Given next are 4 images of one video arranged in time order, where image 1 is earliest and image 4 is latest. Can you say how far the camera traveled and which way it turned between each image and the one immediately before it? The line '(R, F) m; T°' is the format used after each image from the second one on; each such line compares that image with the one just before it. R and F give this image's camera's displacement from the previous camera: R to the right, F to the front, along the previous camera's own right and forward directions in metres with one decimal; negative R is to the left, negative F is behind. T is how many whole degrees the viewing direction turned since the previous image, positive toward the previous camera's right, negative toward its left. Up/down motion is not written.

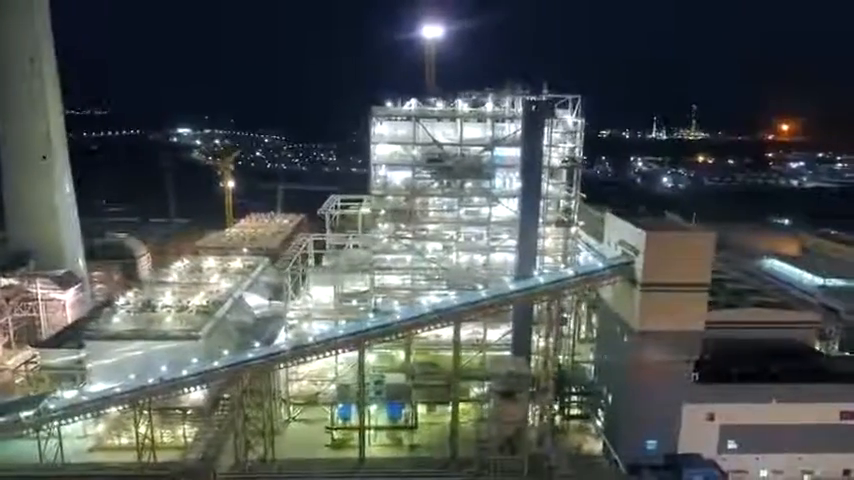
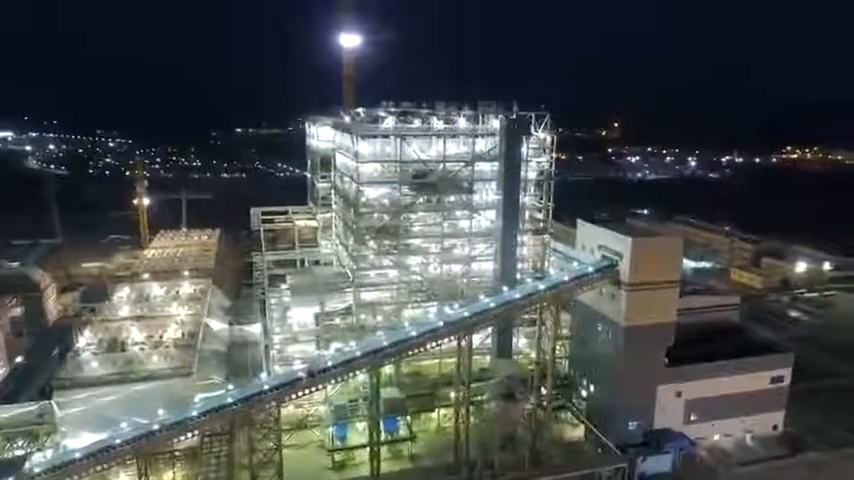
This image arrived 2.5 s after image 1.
(-4.6, 0.0) m; +14°
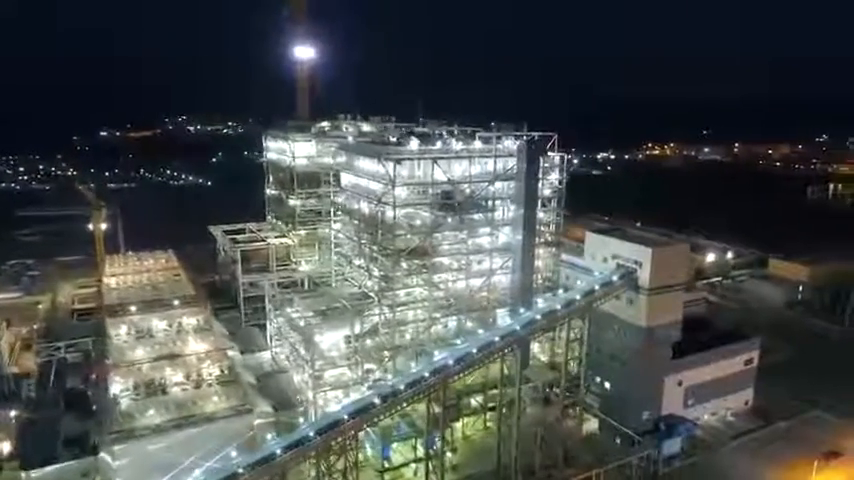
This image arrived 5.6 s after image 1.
(-5.5, -0.1) m; +12°
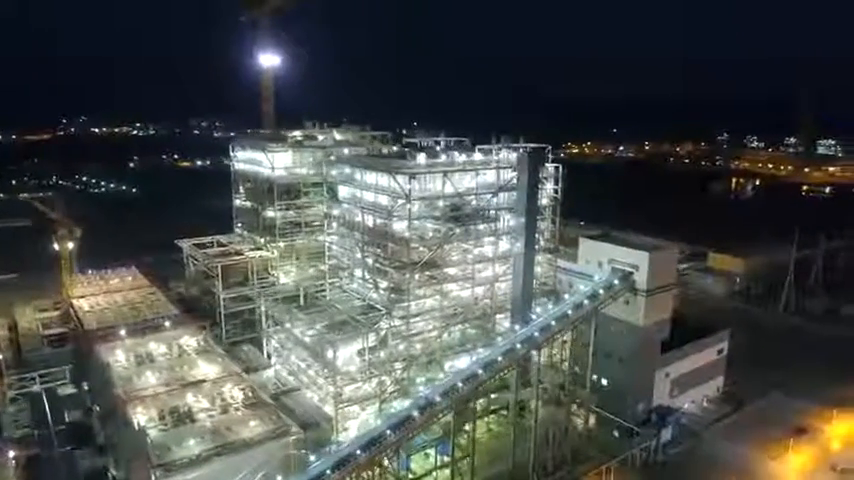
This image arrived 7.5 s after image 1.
(-3.4, -0.1) m; +8°
